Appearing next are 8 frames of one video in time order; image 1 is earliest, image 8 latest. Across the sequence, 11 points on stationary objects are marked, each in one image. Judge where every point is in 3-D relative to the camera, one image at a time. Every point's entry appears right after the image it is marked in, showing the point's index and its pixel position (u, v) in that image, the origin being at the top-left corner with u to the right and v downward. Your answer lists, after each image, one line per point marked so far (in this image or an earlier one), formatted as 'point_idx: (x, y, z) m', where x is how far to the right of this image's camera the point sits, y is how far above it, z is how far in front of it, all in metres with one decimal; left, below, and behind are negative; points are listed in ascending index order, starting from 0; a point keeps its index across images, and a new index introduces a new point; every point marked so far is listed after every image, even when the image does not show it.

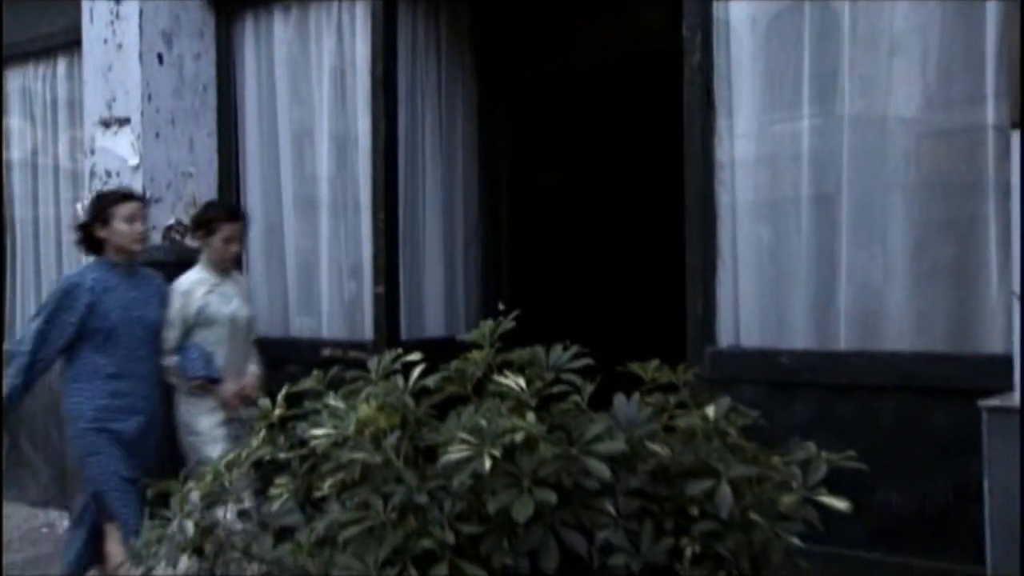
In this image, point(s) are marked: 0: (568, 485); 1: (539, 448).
0: (+0.1, -0.5, +2.4) m
1: (+0.1, -0.4, +2.4) m
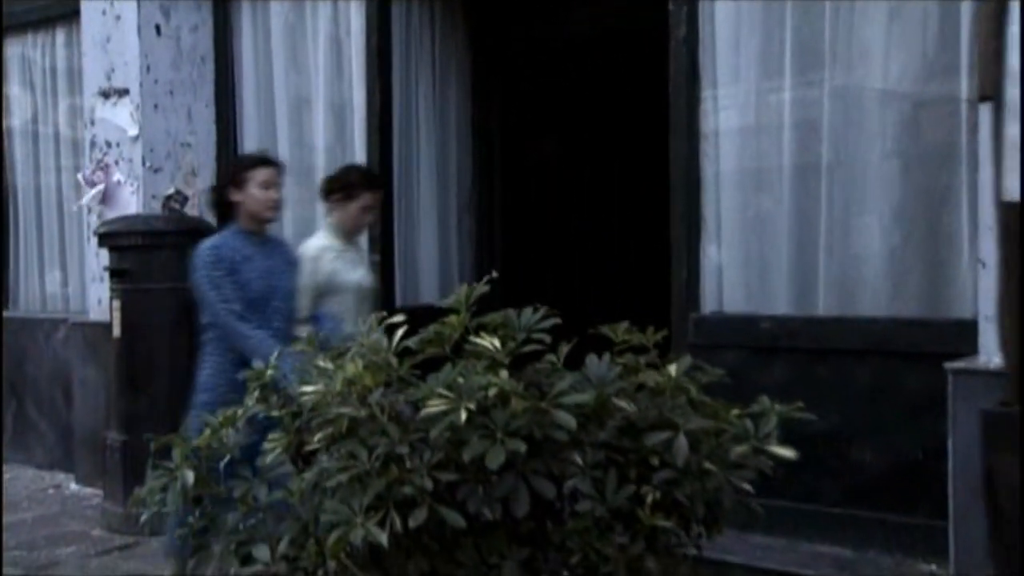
0: (+0.1, -0.4, +2.6) m
1: (0.0, -0.3, +2.6) m
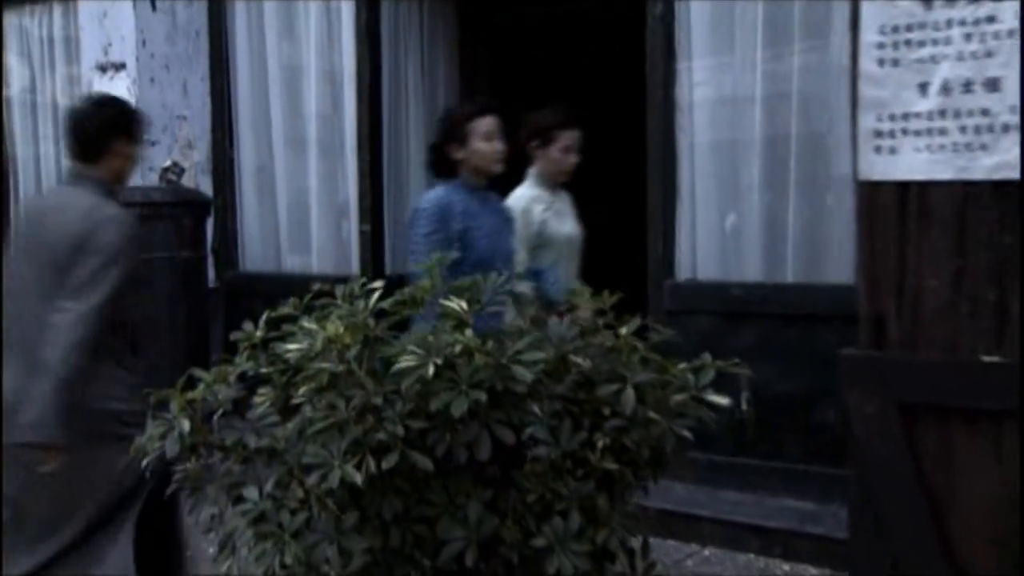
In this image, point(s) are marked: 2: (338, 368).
0: (0.0, -0.3, +2.9) m
1: (-0.1, -0.2, +2.9) m
2: (-0.5, -0.2, +2.9) m
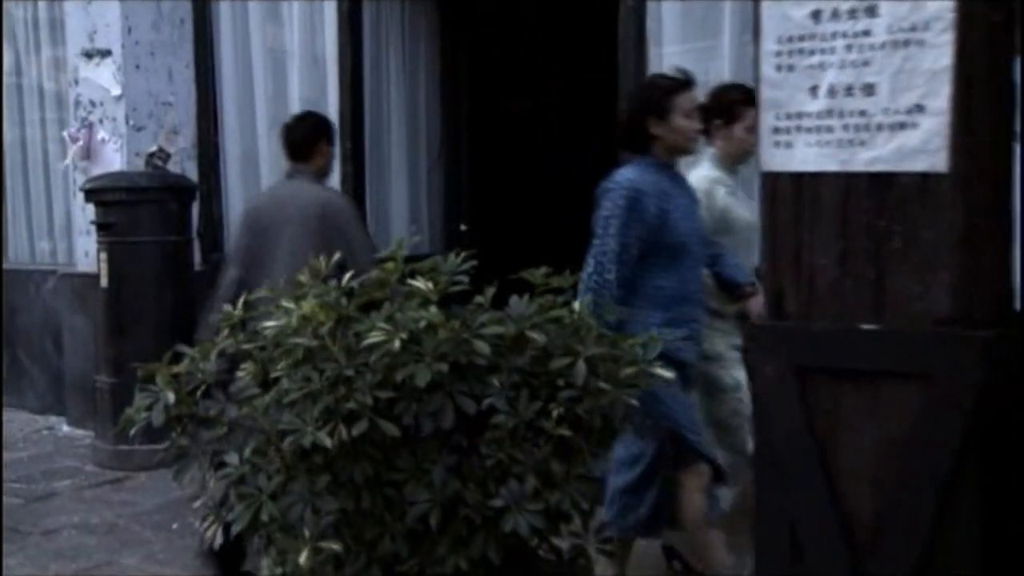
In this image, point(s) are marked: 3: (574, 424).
0: (-0.2, -0.2, +3.1) m
1: (-0.2, -0.1, +3.1) m
2: (-0.6, -0.2, +3.2) m
3: (+0.2, -0.4, +3.2) m
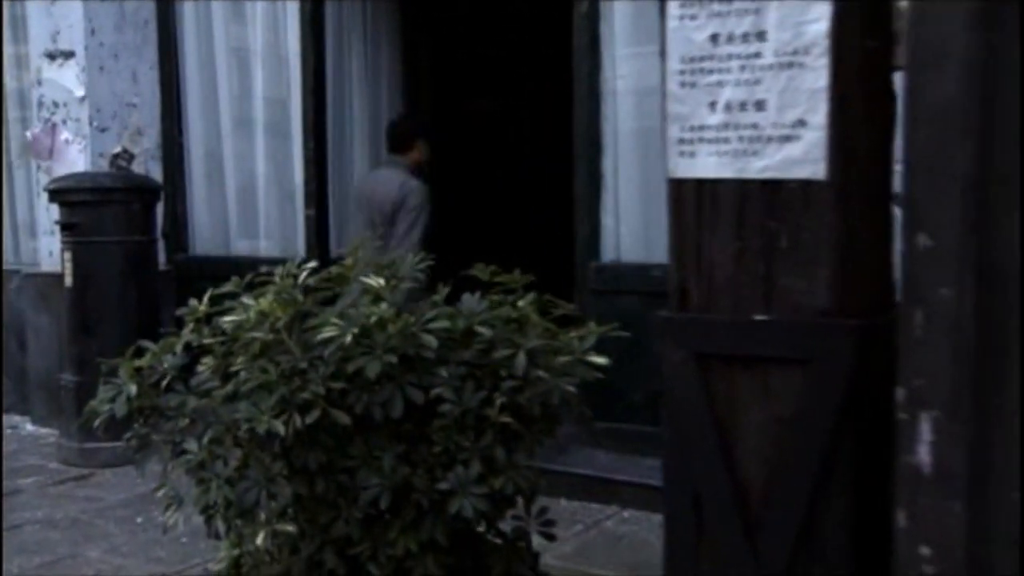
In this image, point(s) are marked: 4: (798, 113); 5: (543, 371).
0: (-0.3, -0.2, +3.3) m
1: (-0.4, -0.1, +3.3) m
2: (-0.8, -0.2, +3.4) m
3: (0.0, -0.4, +3.4) m
4: (+0.6, +0.3, +1.9) m
5: (+0.1, -0.3, +3.4) m
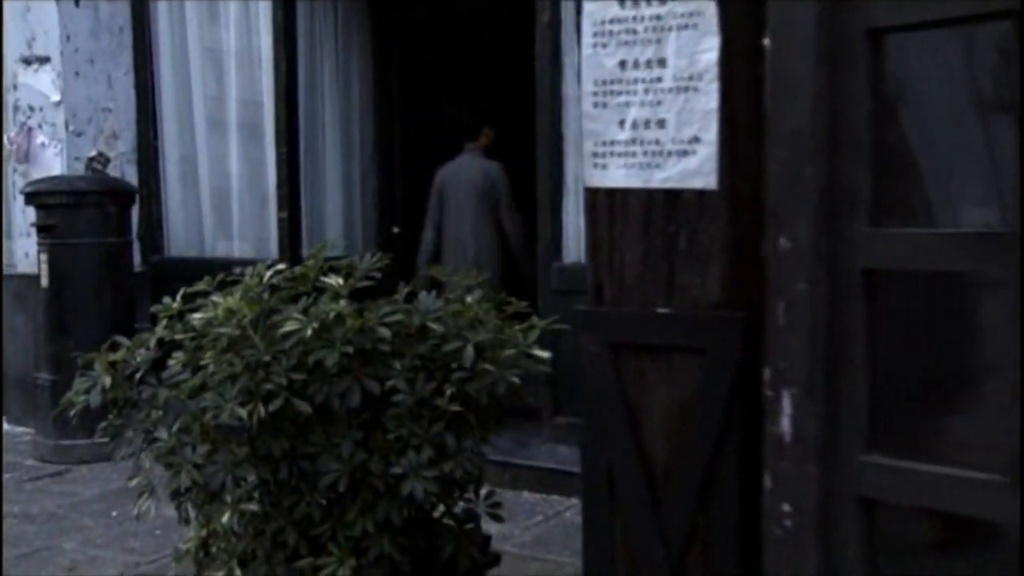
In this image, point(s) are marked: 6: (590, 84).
0: (-0.5, -0.2, +3.6) m
1: (-0.6, -0.1, +3.6) m
2: (-1.0, -0.2, +3.6) m
3: (-0.2, -0.4, +3.7) m
4: (+0.4, +0.4, +2.2) m
5: (-0.1, -0.3, +3.7) m
6: (+0.2, +0.5, +2.3) m
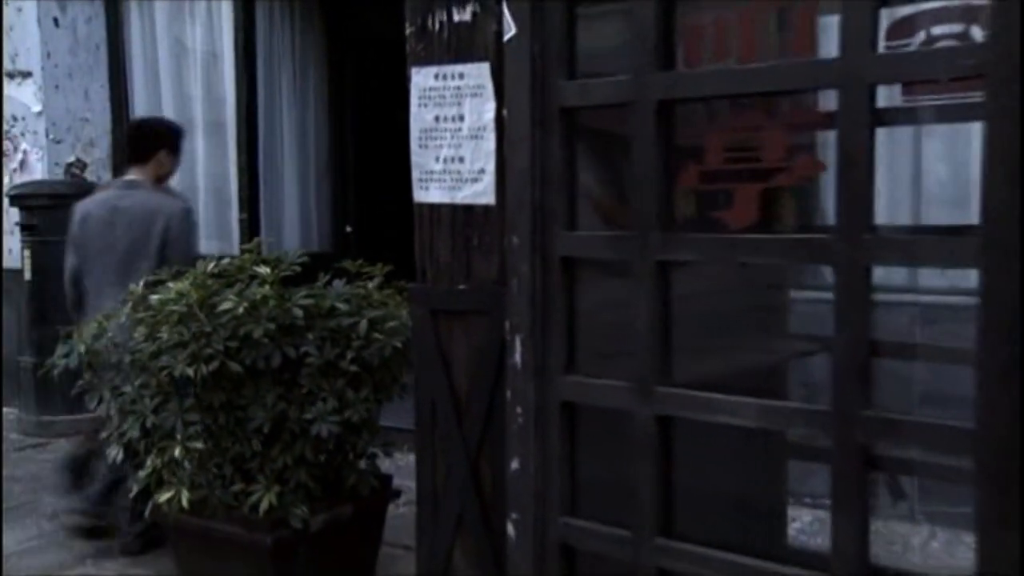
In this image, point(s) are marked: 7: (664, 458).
0: (-1.1, -0.2, +4.6) m
1: (-1.1, -0.1, +4.6) m
2: (-1.6, -0.1, +4.6) m
3: (-0.7, -0.4, +4.7) m
4: (-0.1, +0.4, +3.3) m
5: (-0.6, -0.2, +4.7) m
6: (-0.3, +0.6, +3.4) m
7: (+0.4, -0.5, +2.8) m
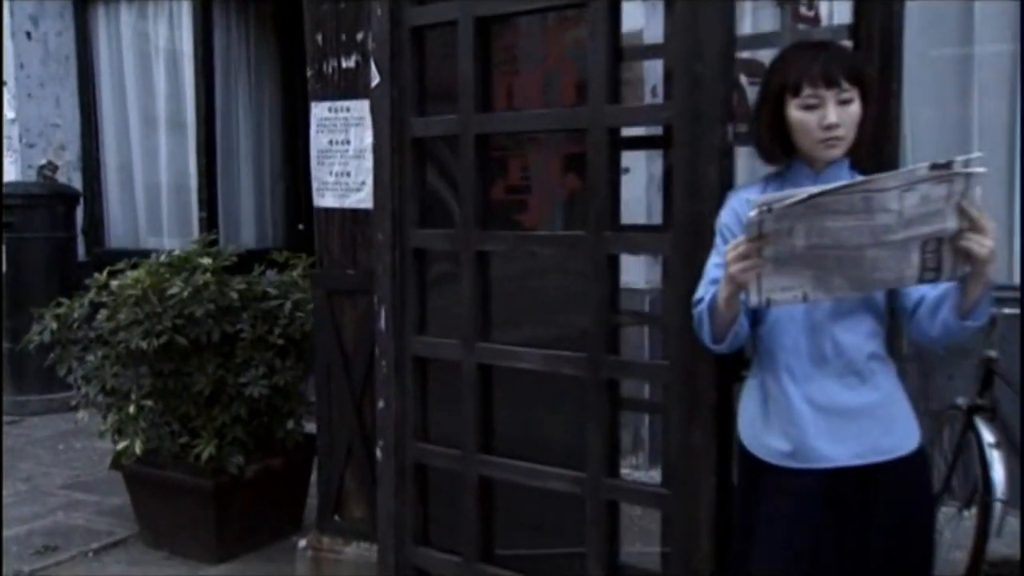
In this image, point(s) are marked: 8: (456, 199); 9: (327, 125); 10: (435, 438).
0: (-1.7, -0.1, +5.6) m
1: (-1.7, 0.0, +5.6) m
2: (-2.1, 0.0, +5.6) m
3: (-1.3, -0.3, +5.7) m
4: (-0.7, +0.5, +4.3) m
5: (-1.2, -0.2, +5.7) m
6: (-0.9, +0.6, +4.4) m
7: (-0.1, -0.4, +3.8) m
8: (-0.2, +0.3, +3.8) m
9: (-0.8, +0.7, +4.4) m
10: (-0.3, -0.6, +4.0) m
